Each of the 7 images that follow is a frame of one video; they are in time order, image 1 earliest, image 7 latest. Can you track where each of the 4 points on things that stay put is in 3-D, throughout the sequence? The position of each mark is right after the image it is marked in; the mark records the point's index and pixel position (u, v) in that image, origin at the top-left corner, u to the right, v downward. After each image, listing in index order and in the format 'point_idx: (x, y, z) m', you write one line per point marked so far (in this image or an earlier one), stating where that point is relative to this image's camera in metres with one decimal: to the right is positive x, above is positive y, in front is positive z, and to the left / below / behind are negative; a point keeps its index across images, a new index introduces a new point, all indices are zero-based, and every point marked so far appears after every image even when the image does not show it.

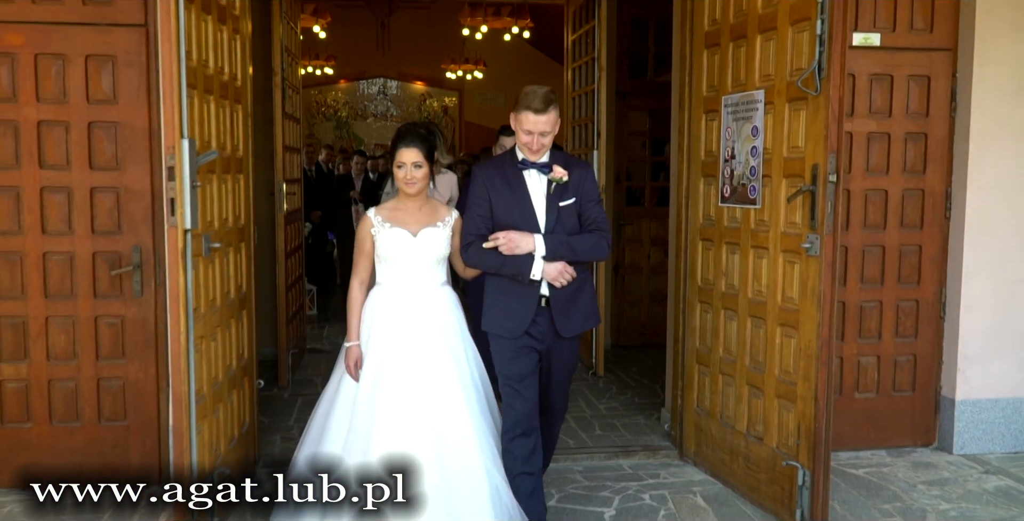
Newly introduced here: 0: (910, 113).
0: (+2.0, +0.7, +4.4) m
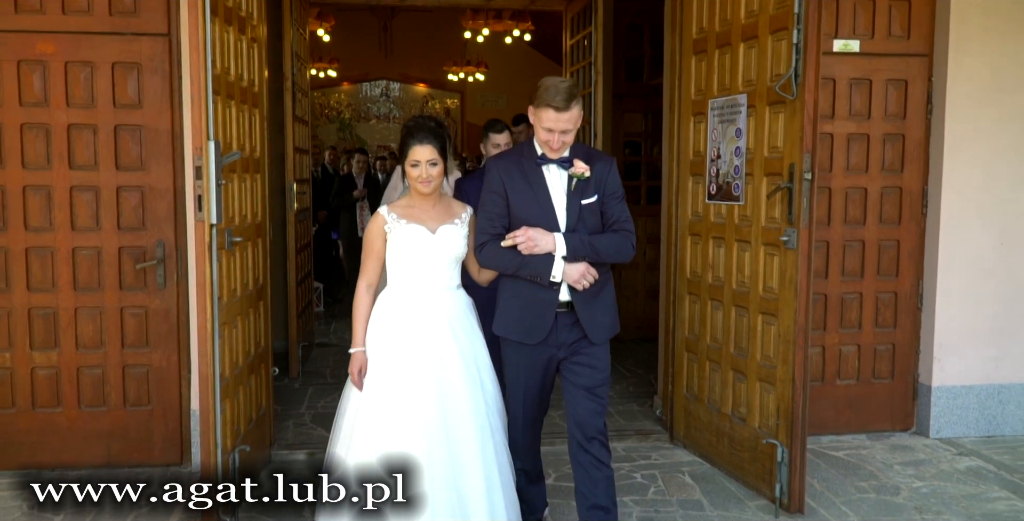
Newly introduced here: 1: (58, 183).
0: (+2.0, +0.8, +4.7) m
1: (-2.2, +0.4, +4.1) m
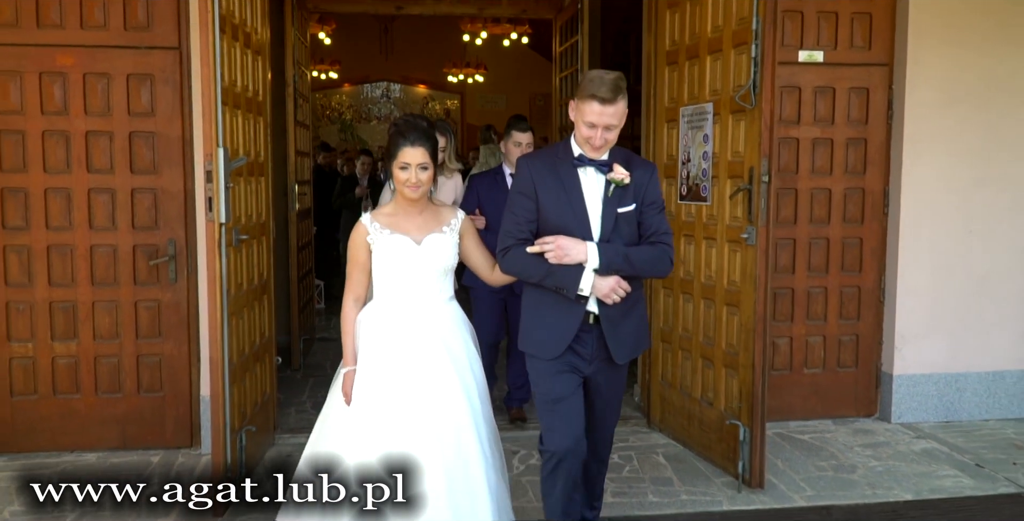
0: (+2.0, +0.8, +5.0) m
1: (-2.2, +0.4, +4.5) m
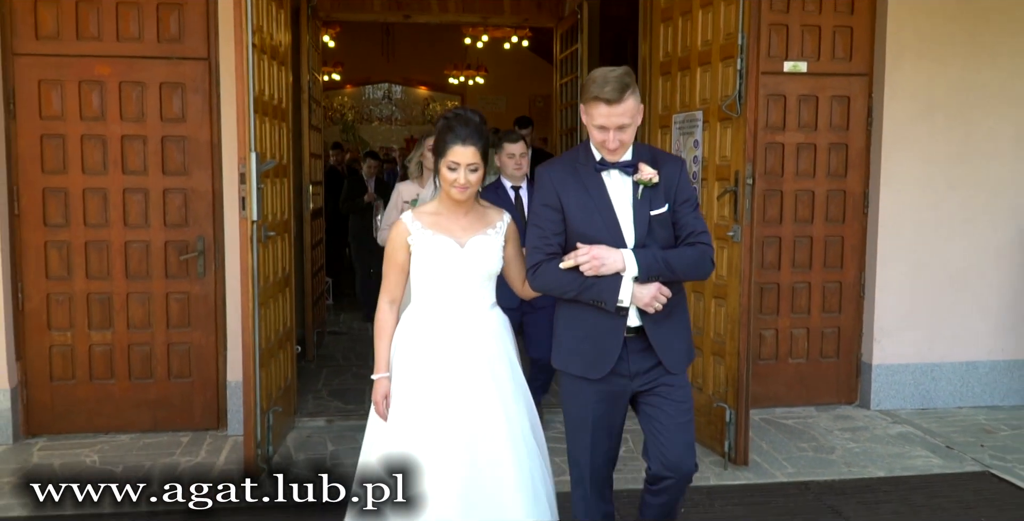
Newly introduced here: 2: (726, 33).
0: (+2.0, +0.8, +5.3) m
1: (-2.2, +0.4, +4.8) m
2: (+1.1, +1.1, +4.3) m
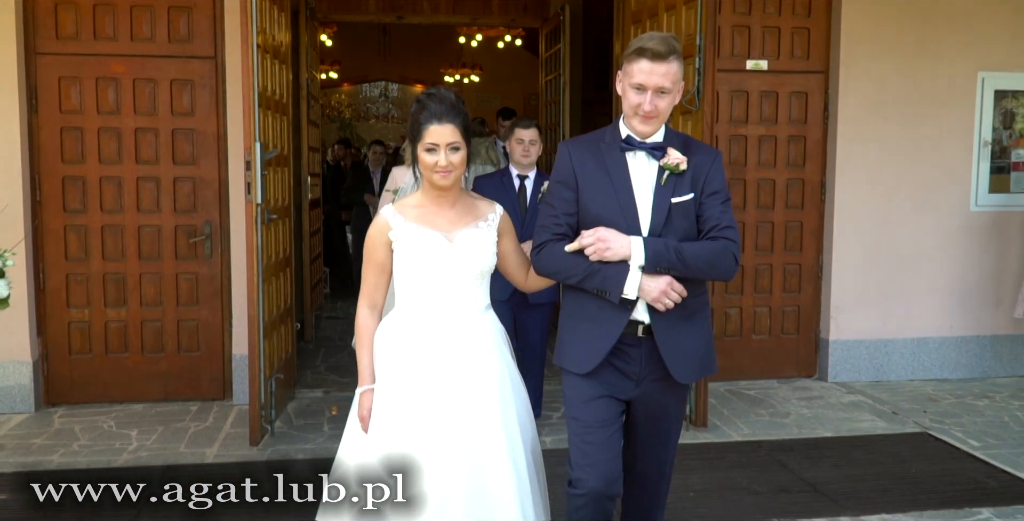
0: (+1.9, +0.9, +5.8) m
1: (-2.3, +0.5, +5.2) m
2: (+1.0, +1.2, +4.7) m
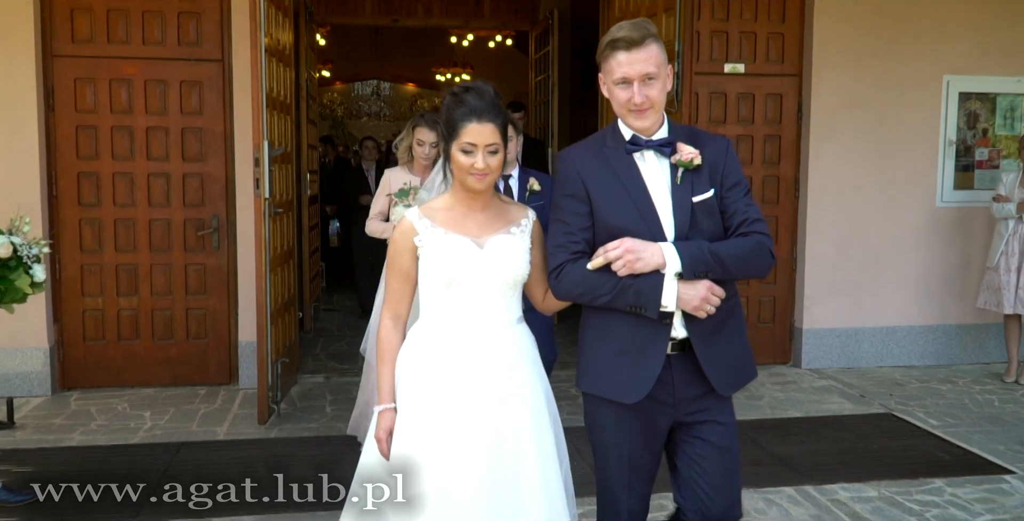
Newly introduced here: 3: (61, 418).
0: (+1.8, +1.0, +6.1) m
1: (-2.4, +0.6, +5.5) m
2: (+0.9, +1.3, +5.1) m
3: (-2.6, -0.9, +5.0) m
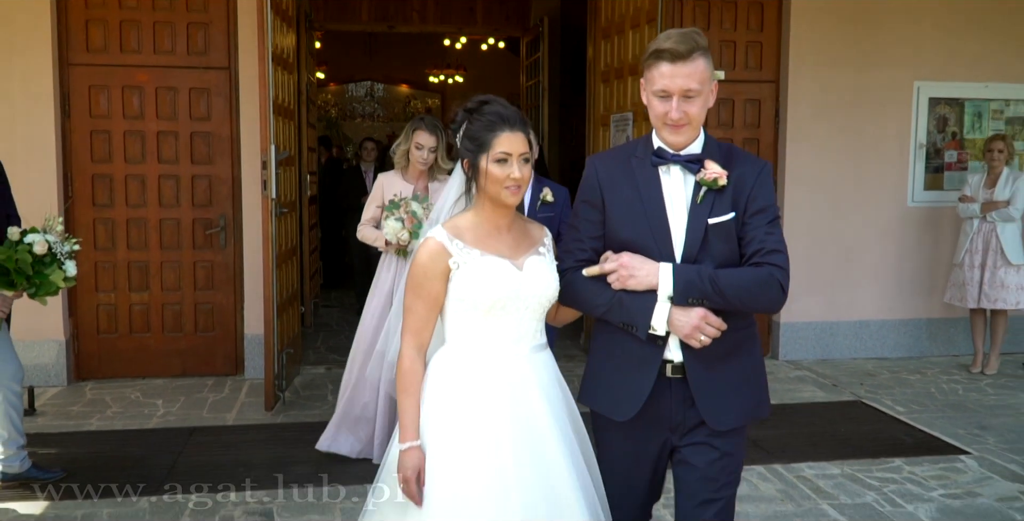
0: (+1.7, +1.0, +6.4) m
1: (-2.4, +0.6, +5.8) m
2: (+0.9, +1.3, +5.4) m
3: (-2.7, -0.9, +5.3) m
